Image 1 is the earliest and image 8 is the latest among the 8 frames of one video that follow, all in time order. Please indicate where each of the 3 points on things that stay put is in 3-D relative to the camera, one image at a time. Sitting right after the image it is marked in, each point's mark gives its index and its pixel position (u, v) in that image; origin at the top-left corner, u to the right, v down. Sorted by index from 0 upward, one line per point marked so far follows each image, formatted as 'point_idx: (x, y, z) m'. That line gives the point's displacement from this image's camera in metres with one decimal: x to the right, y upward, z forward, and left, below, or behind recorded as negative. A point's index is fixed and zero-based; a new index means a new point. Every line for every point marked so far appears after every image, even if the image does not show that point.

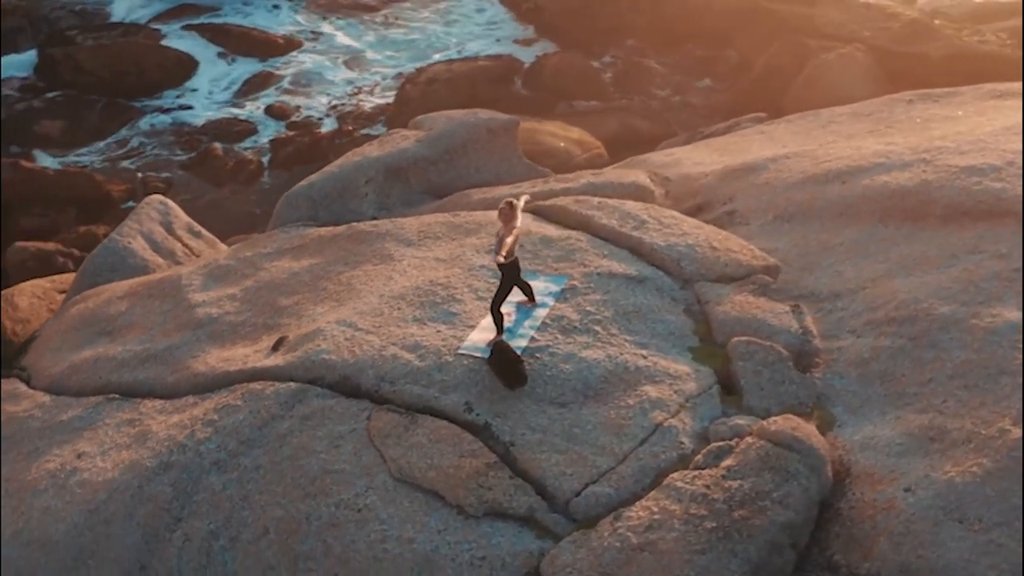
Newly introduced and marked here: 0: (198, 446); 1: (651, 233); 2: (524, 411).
0: (-0.8, -0.4, +4.0) m
1: (+0.4, +0.2, +4.8) m
2: (0.0, -0.3, +4.0) m
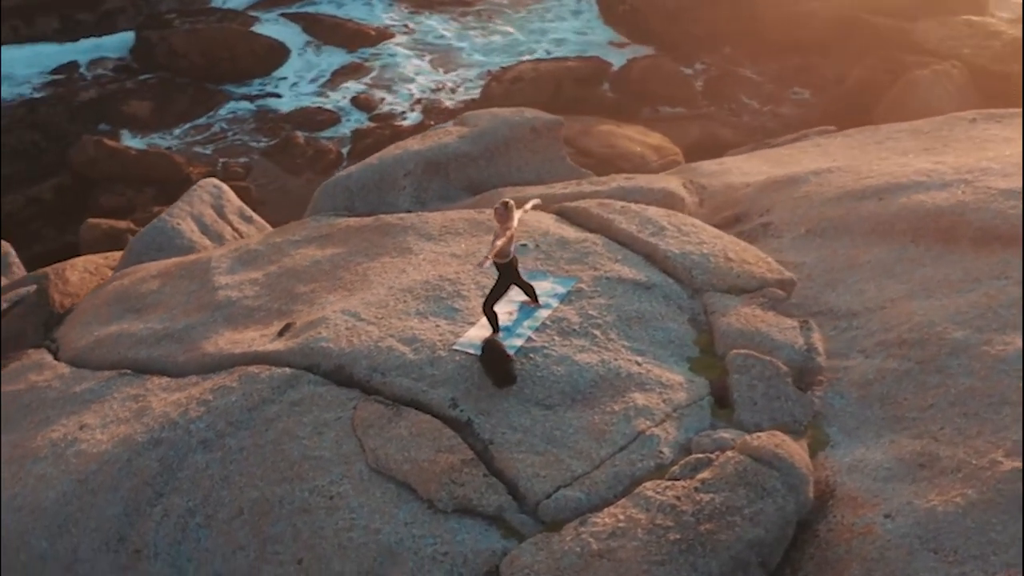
0: (-0.9, -0.4, +4.1) m
1: (+0.5, +0.2, +4.8) m
2: (0.0, -0.3, +4.0) m
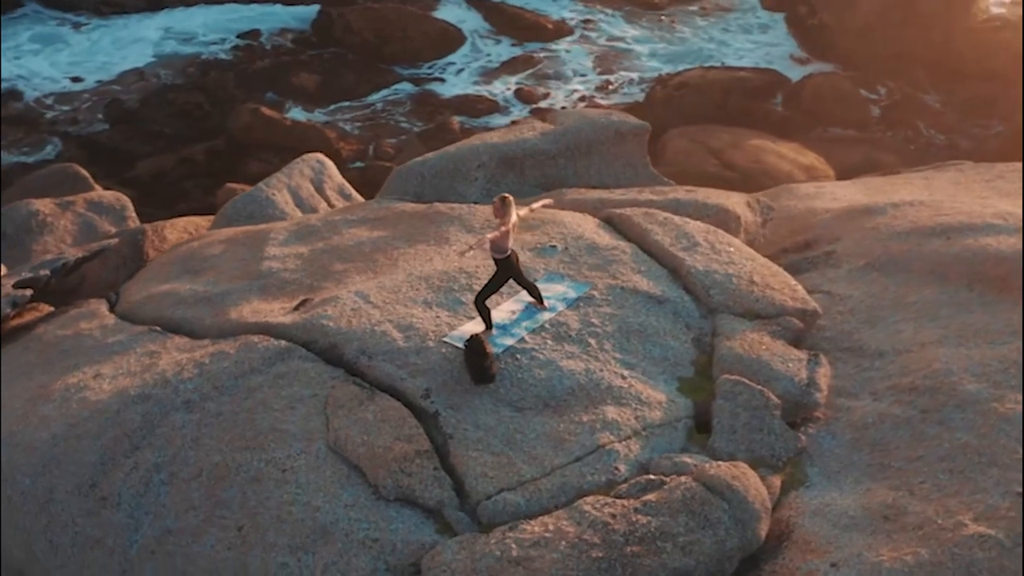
0: (-0.9, -0.3, +4.2) m
1: (+0.6, +0.1, +4.6) m
2: (-0.1, -0.3, +4.0) m
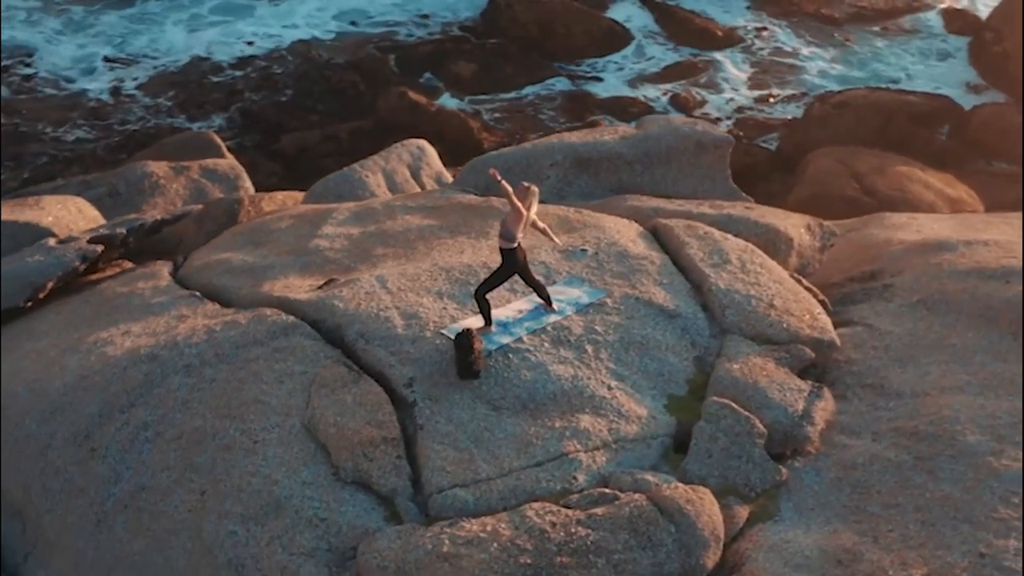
0: (-0.9, -0.2, +4.3) m
1: (+0.6, 0.0, +4.5) m
2: (-0.1, -0.3, +4.0) m
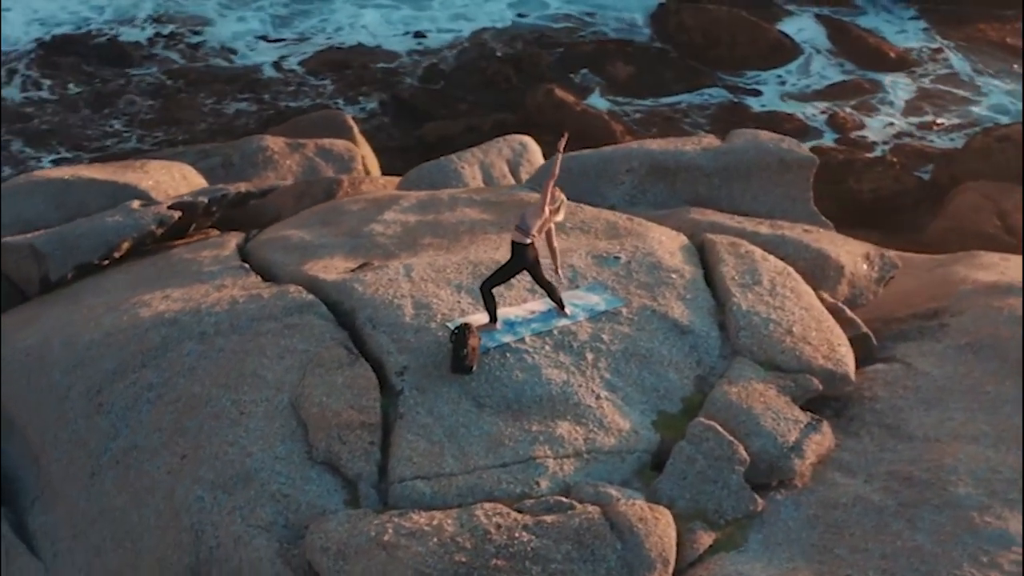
0: (-0.9, -0.1, +4.5) m
1: (+0.7, 0.0, +4.4) m
2: (-0.2, -0.3, +4.0) m
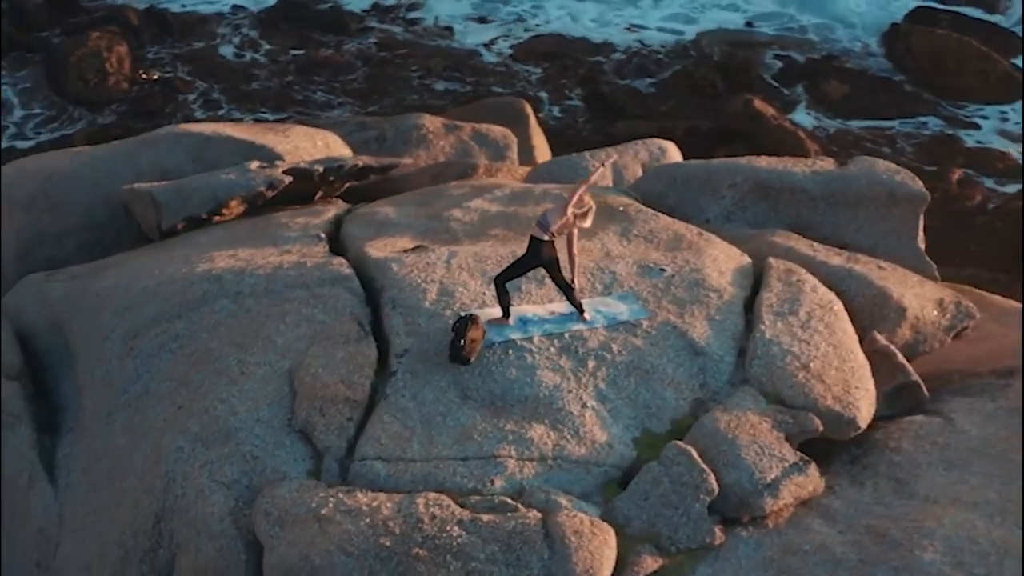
0: (-0.8, 0.0, +4.6) m
1: (+0.8, -0.1, +4.3) m
2: (-0.2, -0.2, +4.0) m
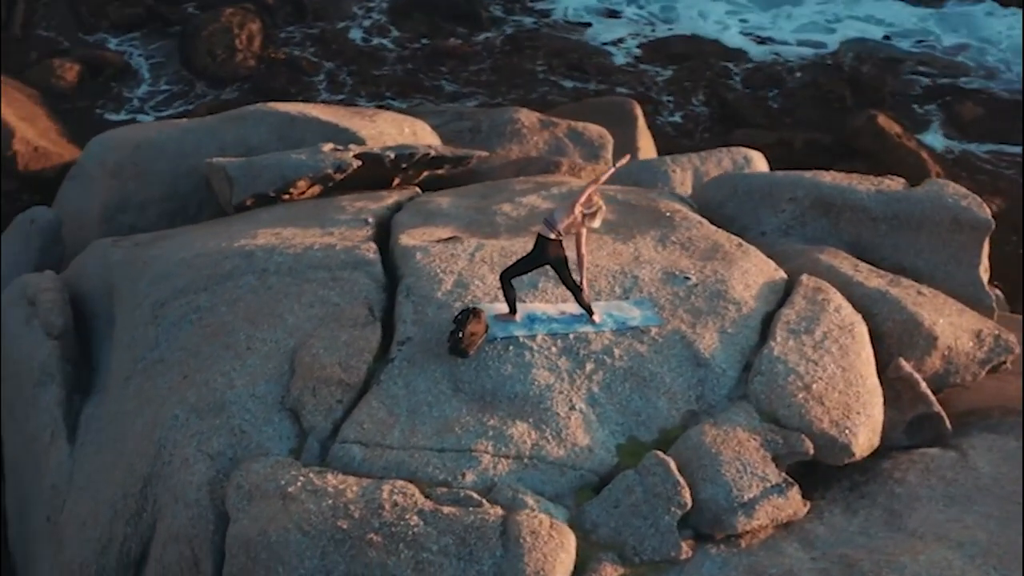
0: (-0.7, +0.1, +4.7) m
1: (+0.8, -0.2, +4.1) m
2: (-0.2, -0.2, +4.0) m
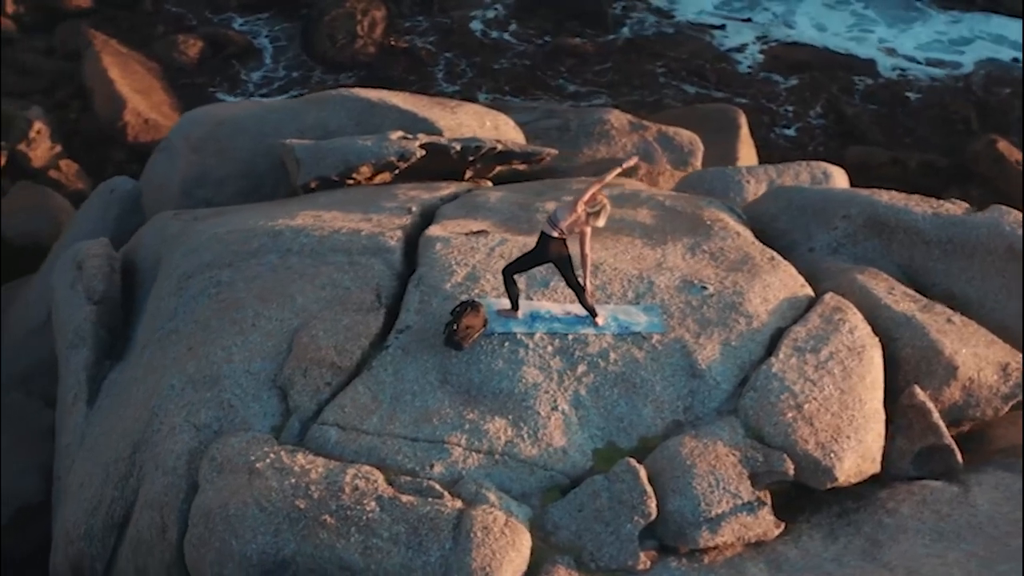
0: (-0.6, +0.2, +4.7) m
1: (+0.8, -0.2, +4.0) m
2: (-0.2, -0.2, +4.0) m
